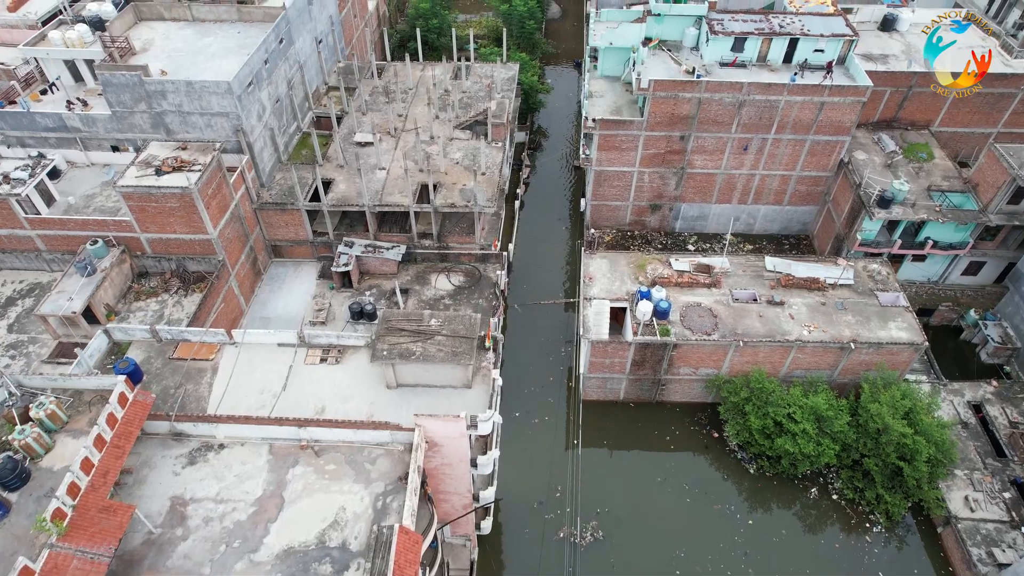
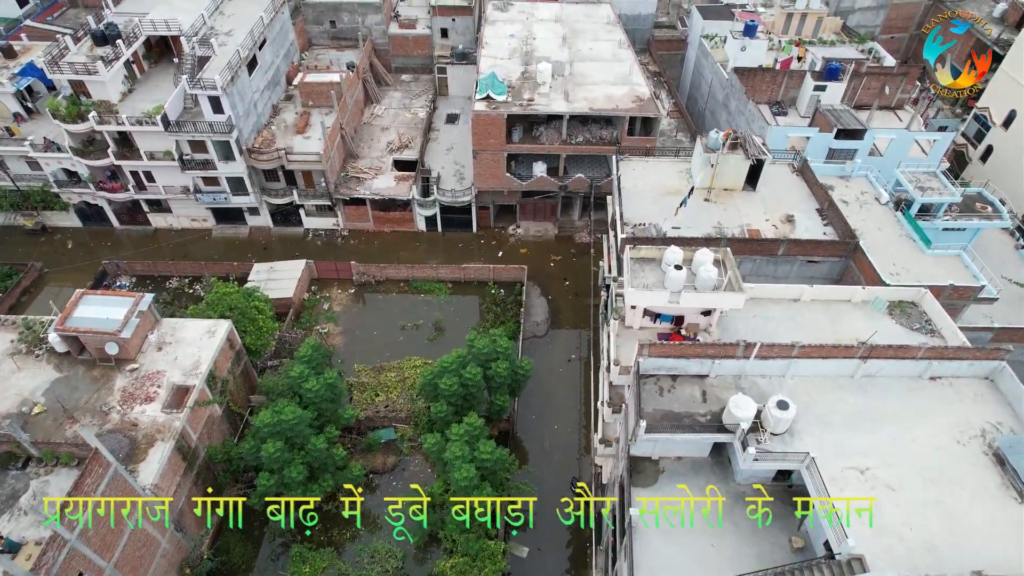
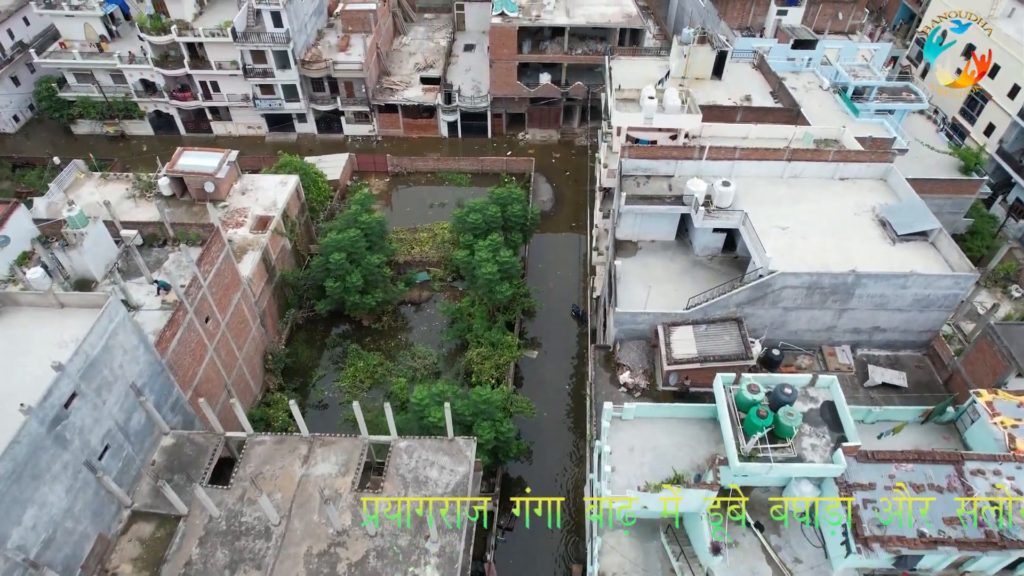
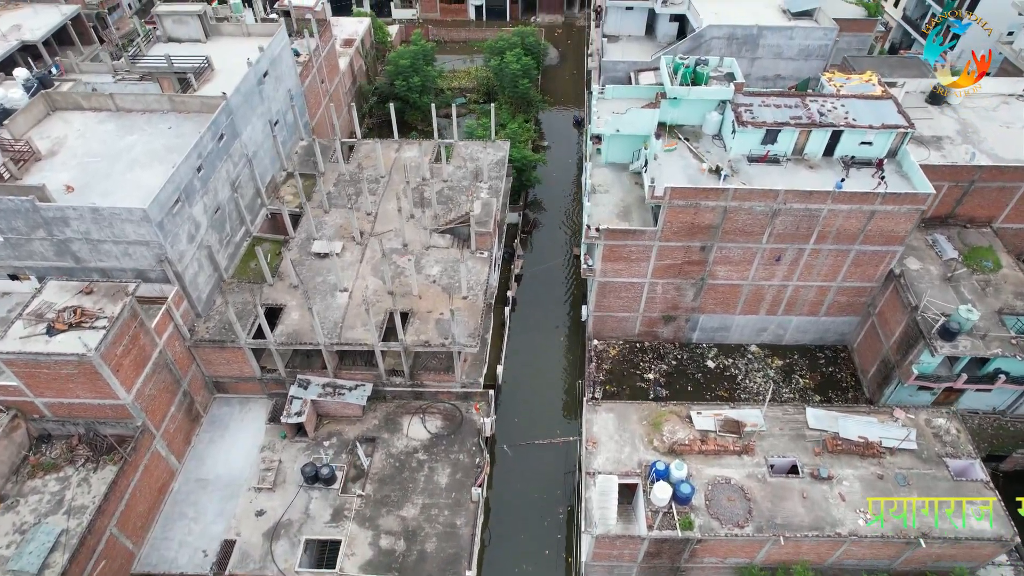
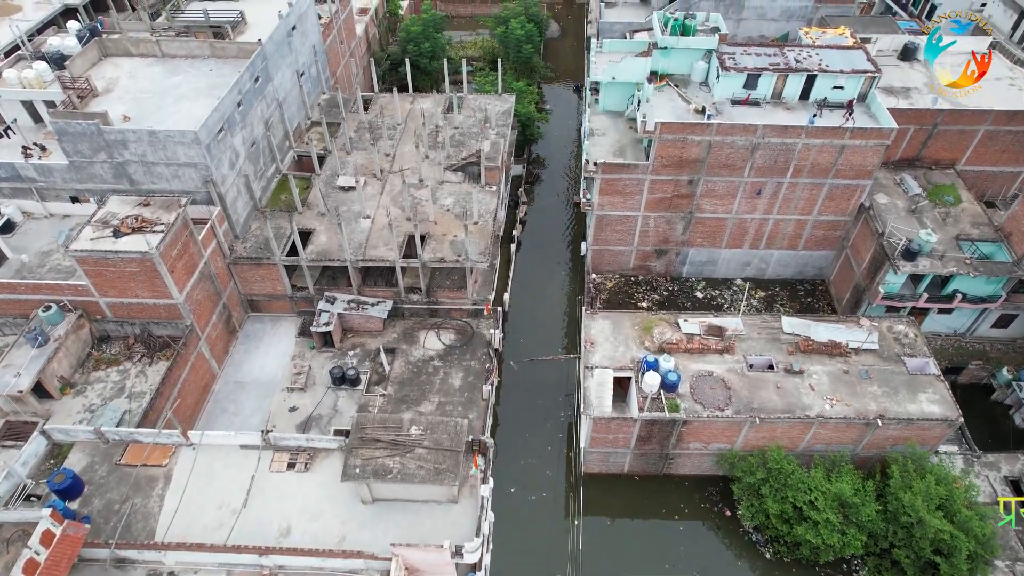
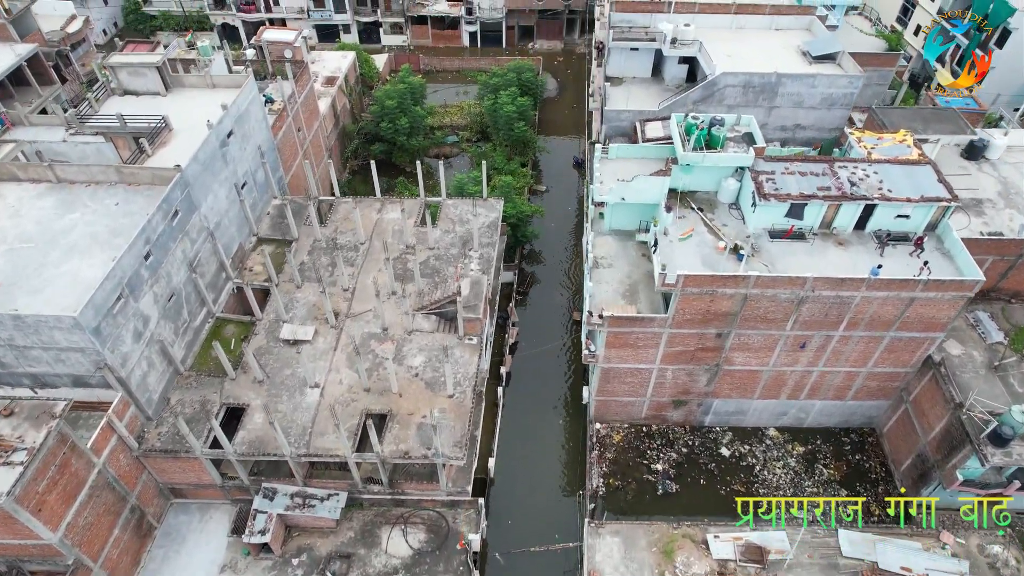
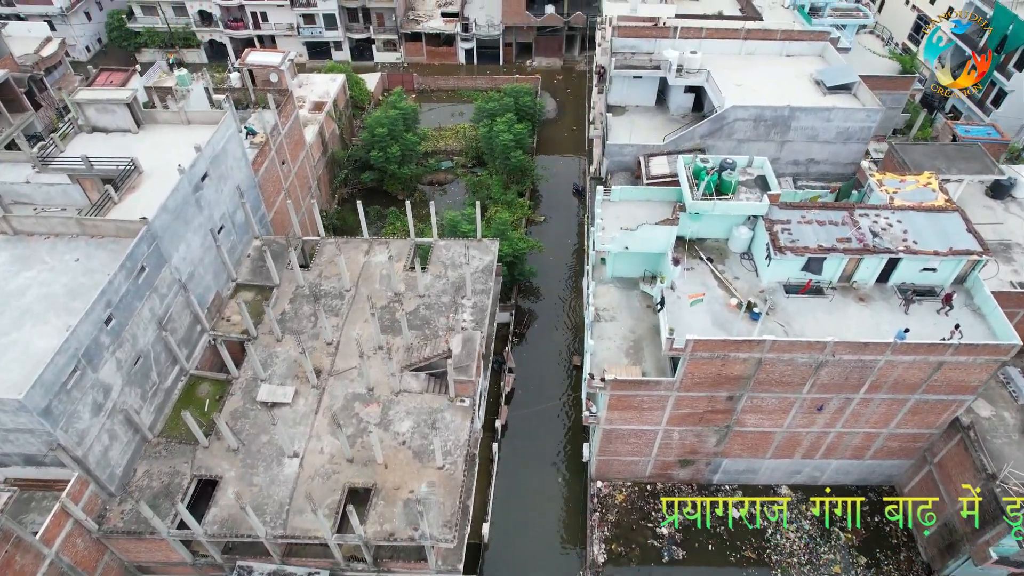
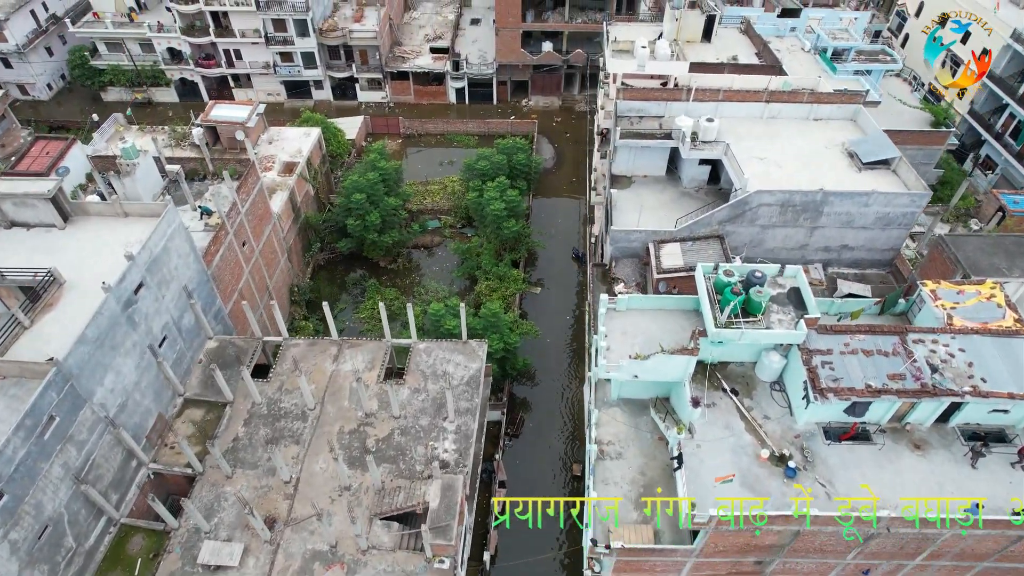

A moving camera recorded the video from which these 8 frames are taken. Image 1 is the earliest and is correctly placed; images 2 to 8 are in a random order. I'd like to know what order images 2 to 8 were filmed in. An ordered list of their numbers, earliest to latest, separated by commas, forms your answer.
5, 4, 6, 7, 8, 3, 2
